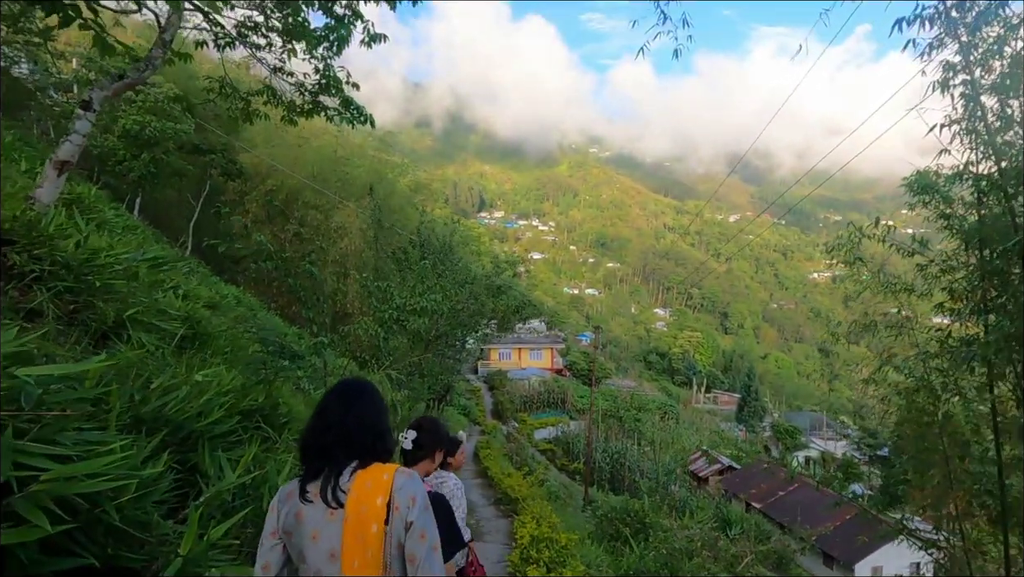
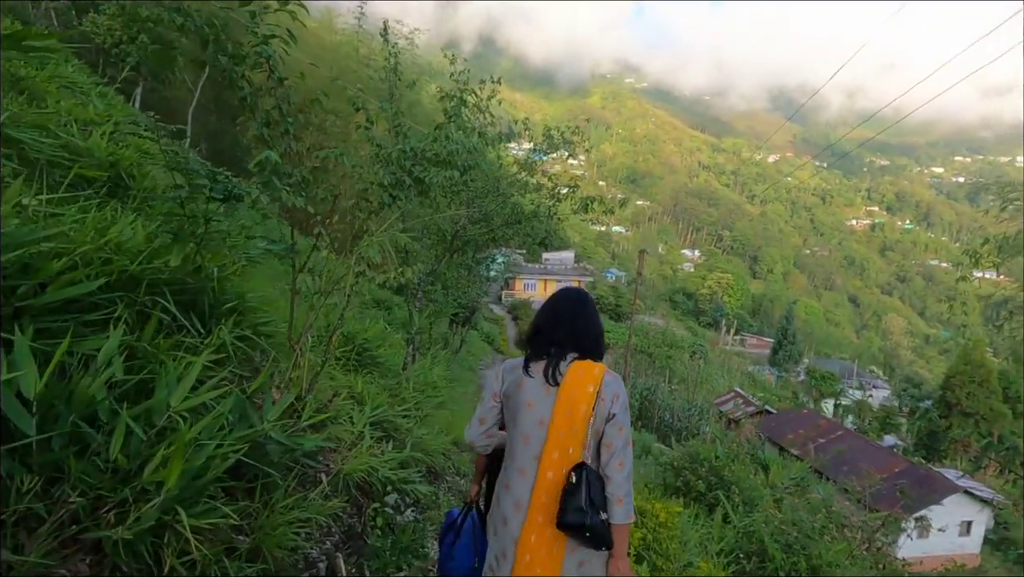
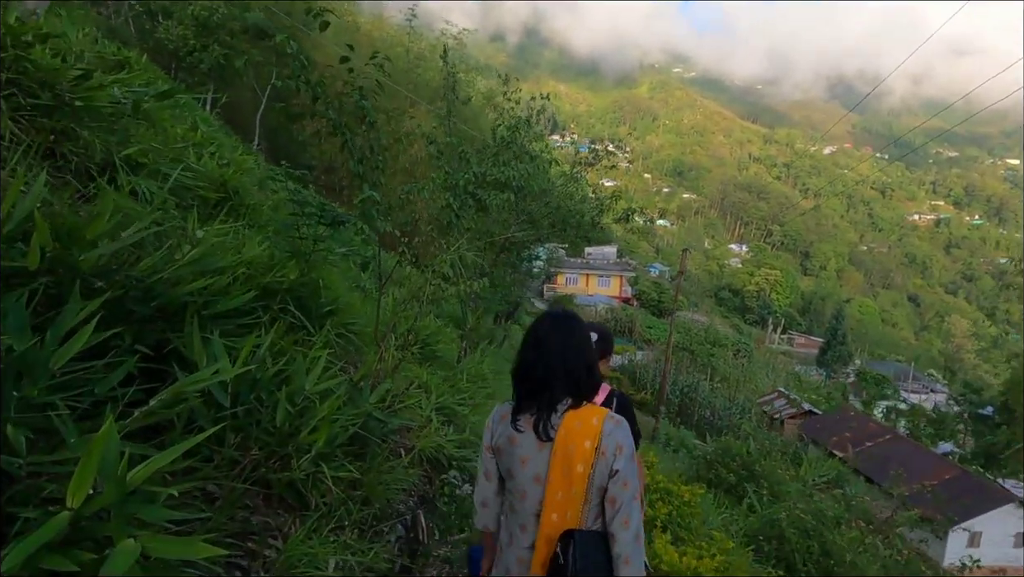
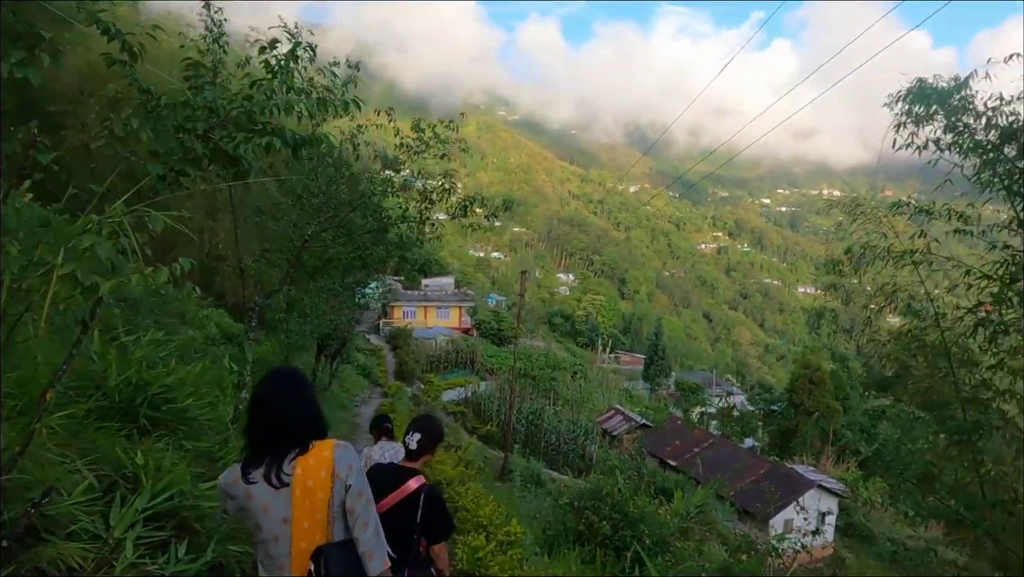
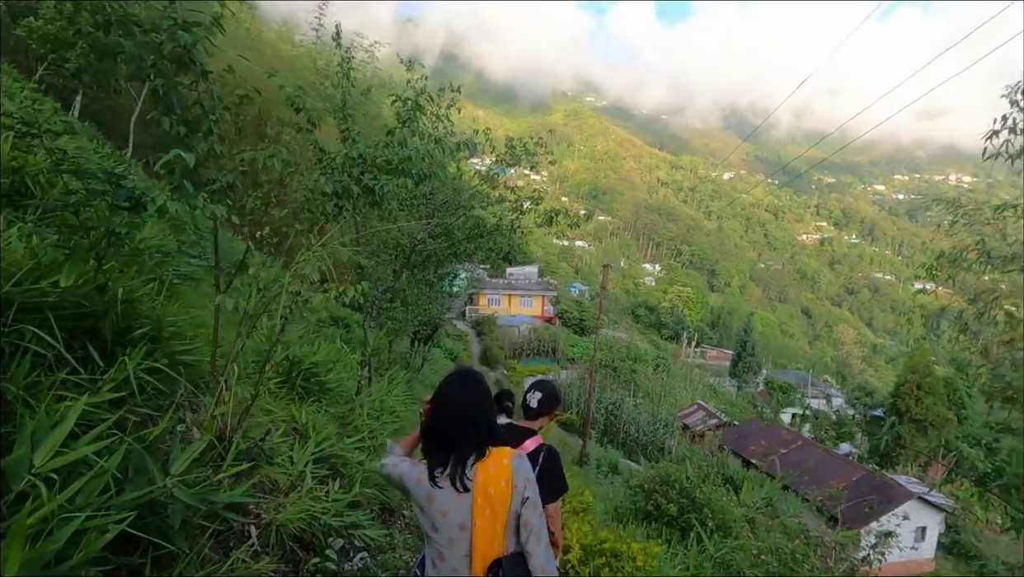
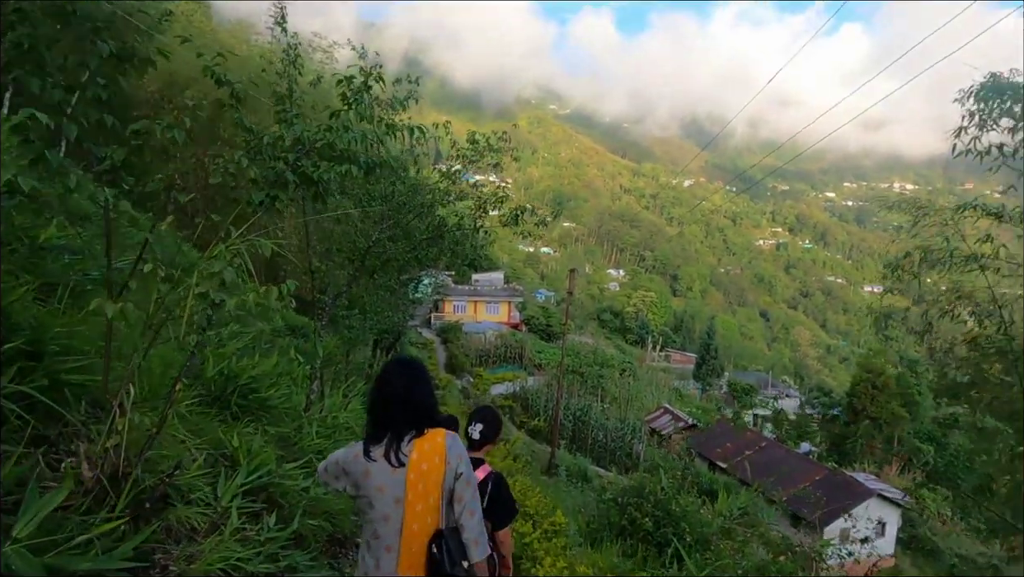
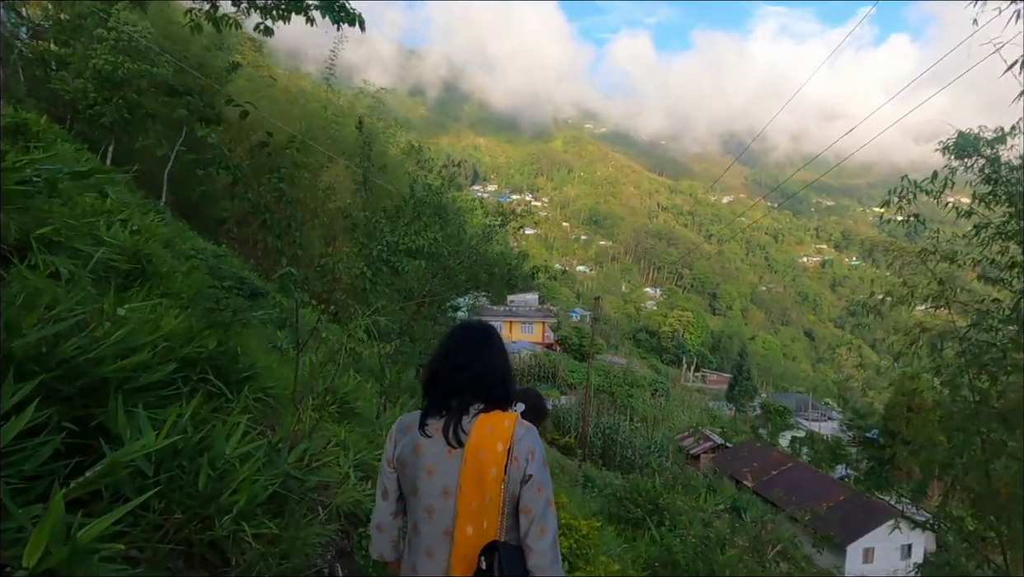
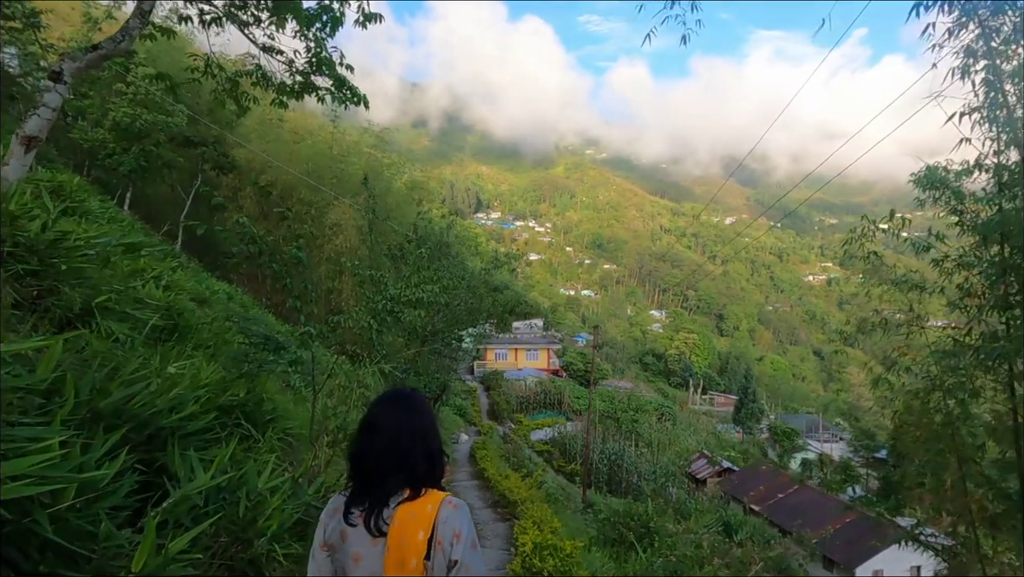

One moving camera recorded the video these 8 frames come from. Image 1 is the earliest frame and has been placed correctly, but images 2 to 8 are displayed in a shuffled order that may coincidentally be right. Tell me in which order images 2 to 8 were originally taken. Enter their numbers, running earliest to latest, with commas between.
8, 7, 3, 2, 5, 6, 4
